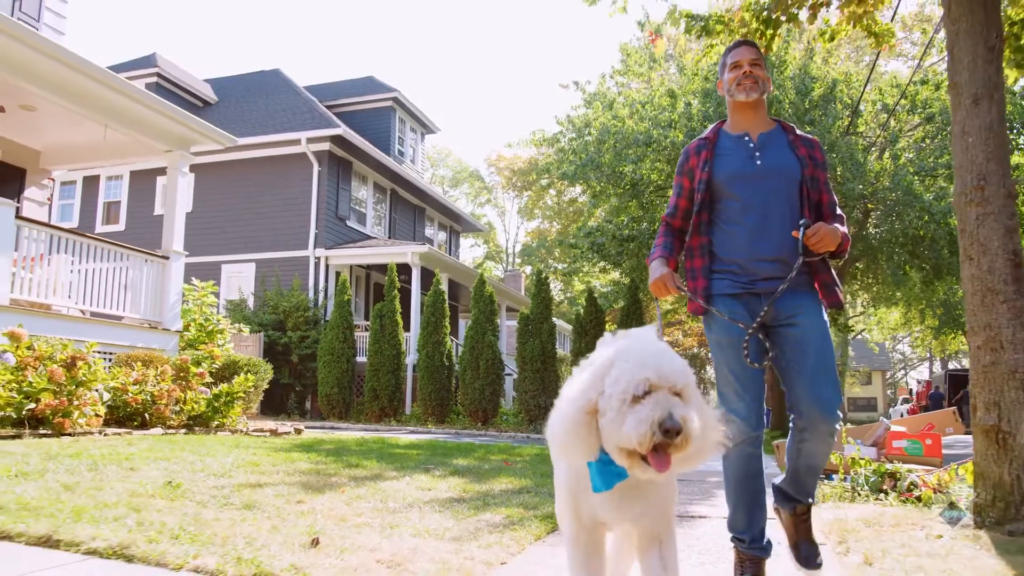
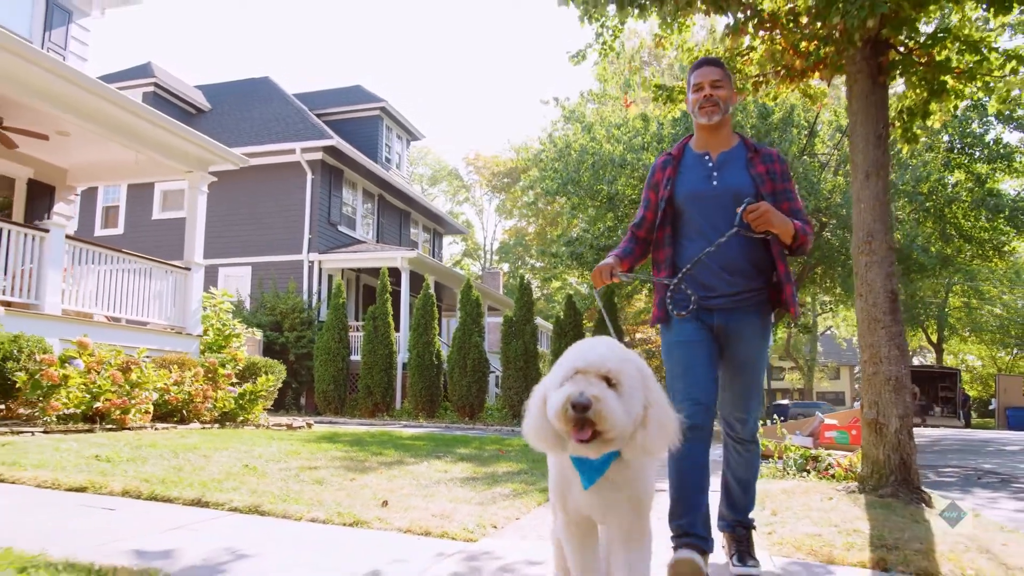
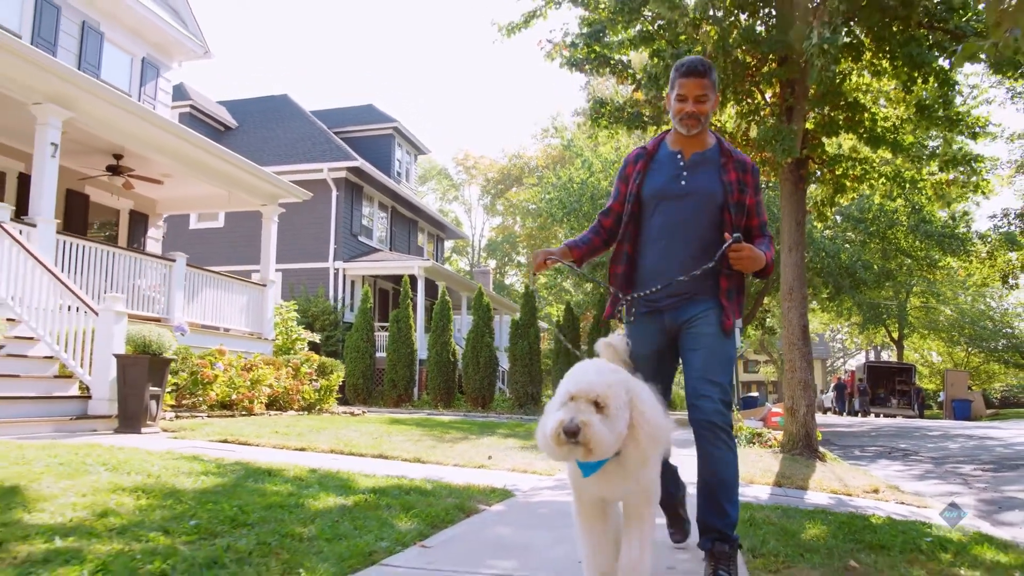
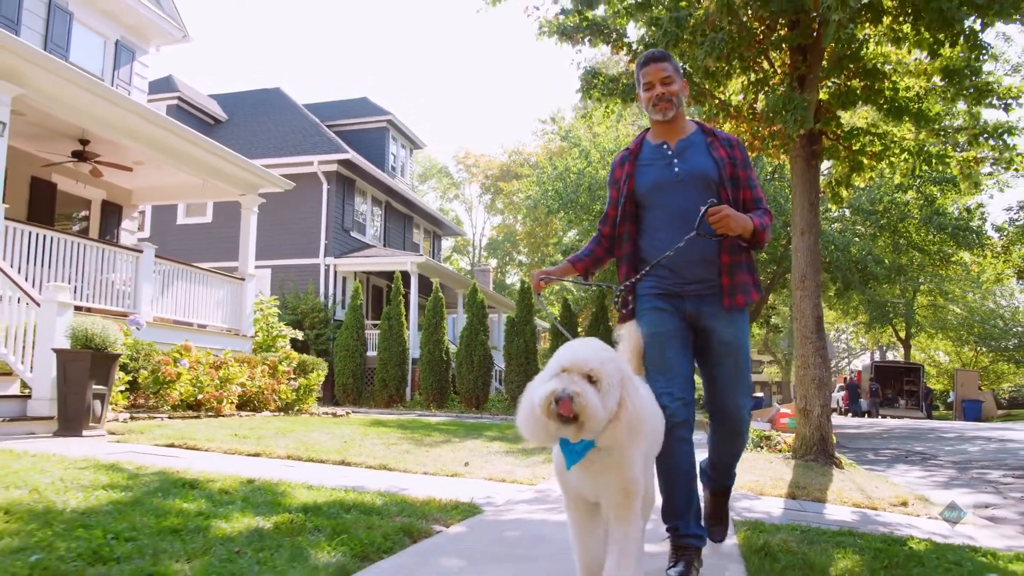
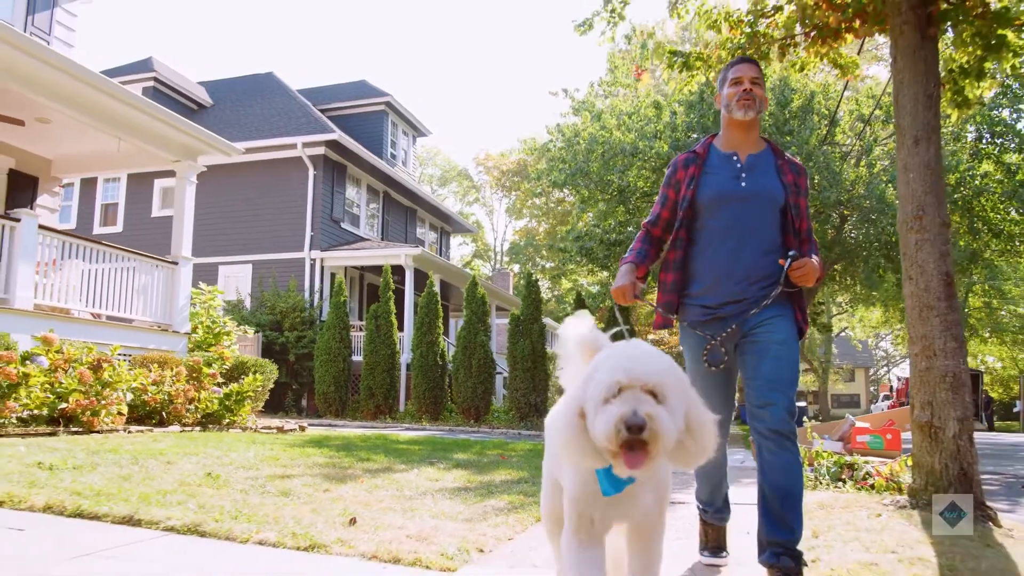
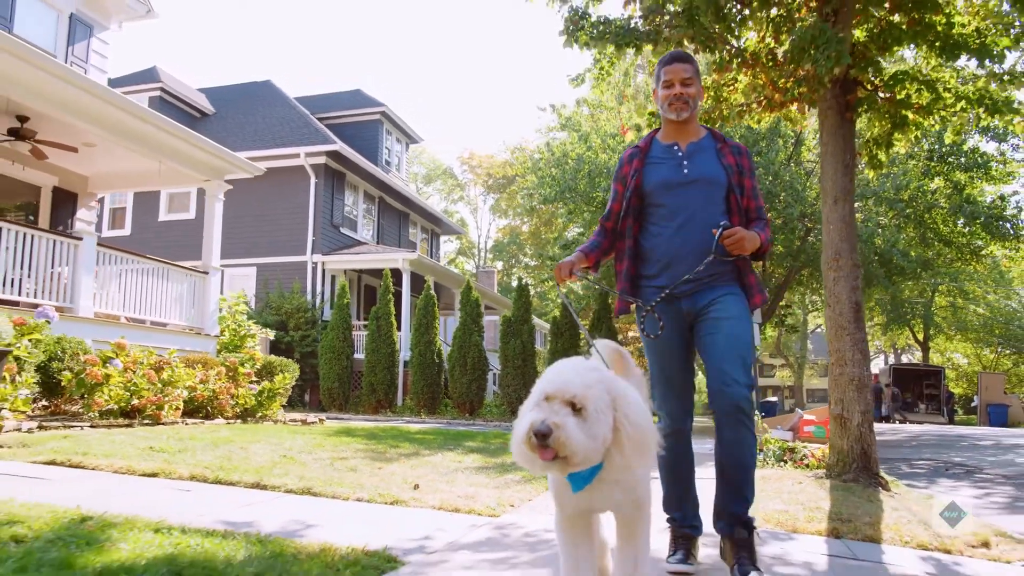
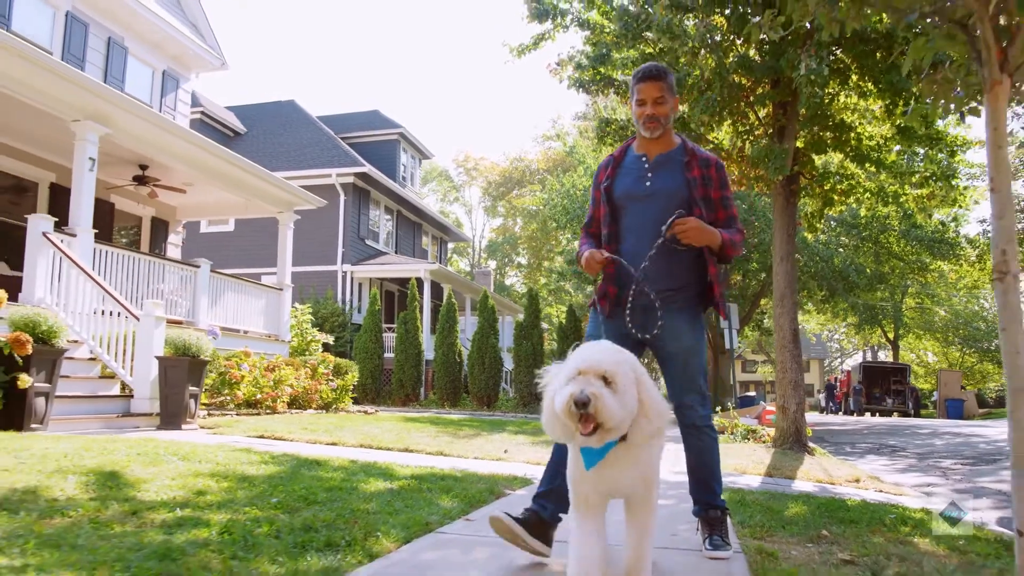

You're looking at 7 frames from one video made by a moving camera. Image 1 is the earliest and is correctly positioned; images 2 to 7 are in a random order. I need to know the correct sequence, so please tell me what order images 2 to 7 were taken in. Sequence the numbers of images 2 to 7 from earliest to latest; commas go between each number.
5, 2, 6, 4, 3, 7
